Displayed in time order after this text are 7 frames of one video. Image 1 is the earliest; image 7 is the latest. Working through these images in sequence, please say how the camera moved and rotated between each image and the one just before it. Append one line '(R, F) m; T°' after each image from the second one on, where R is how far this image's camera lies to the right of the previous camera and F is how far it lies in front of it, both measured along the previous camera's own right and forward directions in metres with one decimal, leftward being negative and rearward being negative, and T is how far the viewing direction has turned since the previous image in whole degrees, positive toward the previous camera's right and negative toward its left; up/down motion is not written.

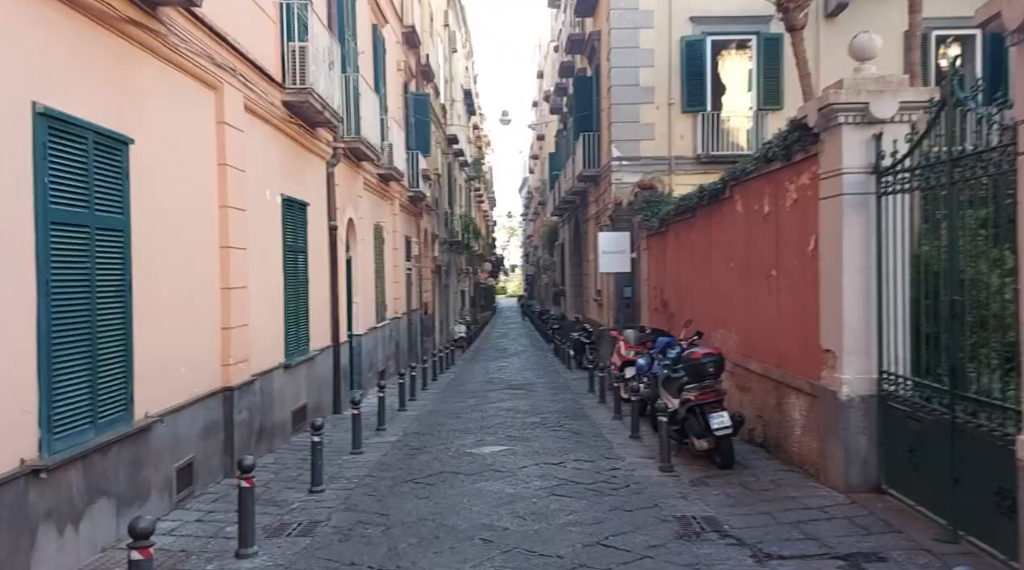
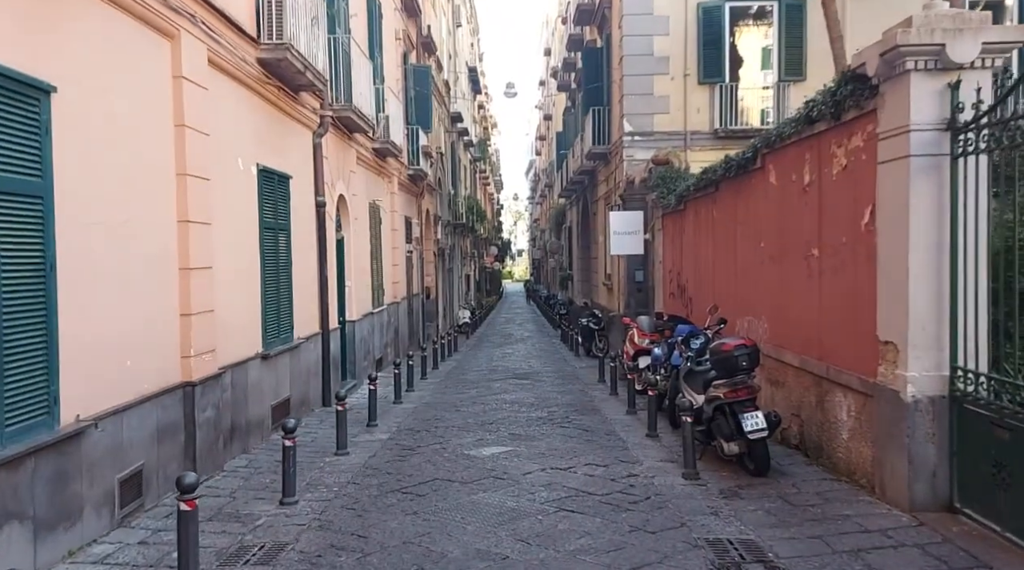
(0.0, +1.1) m; 0°
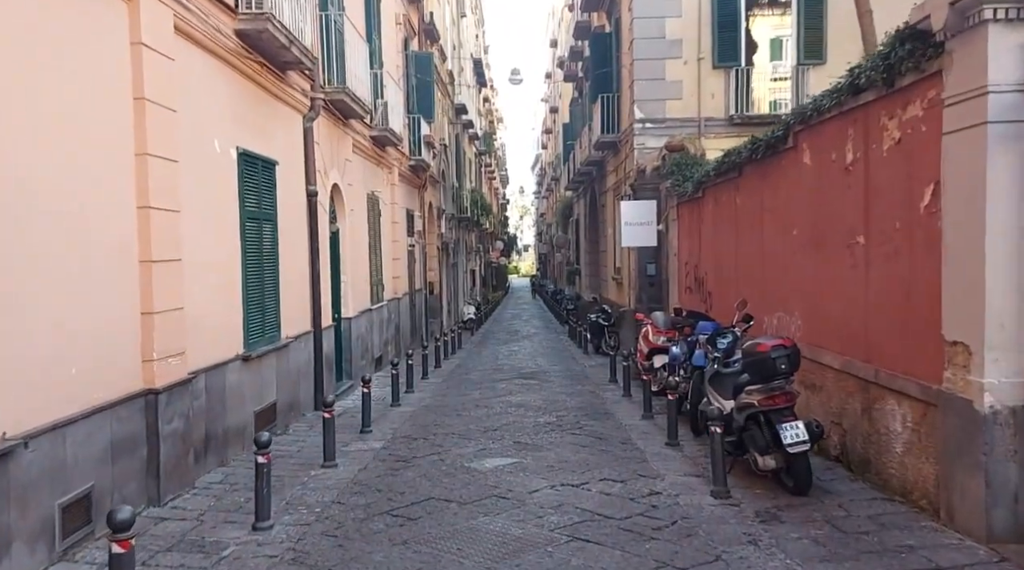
(0.0, +0.8) m; 0°
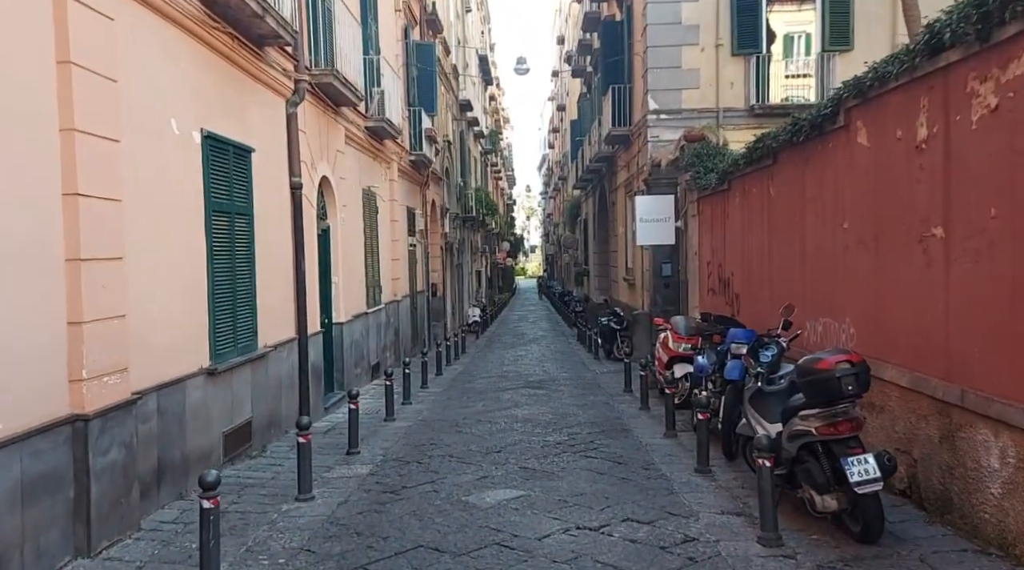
(0.0, +1.1) m; 0°
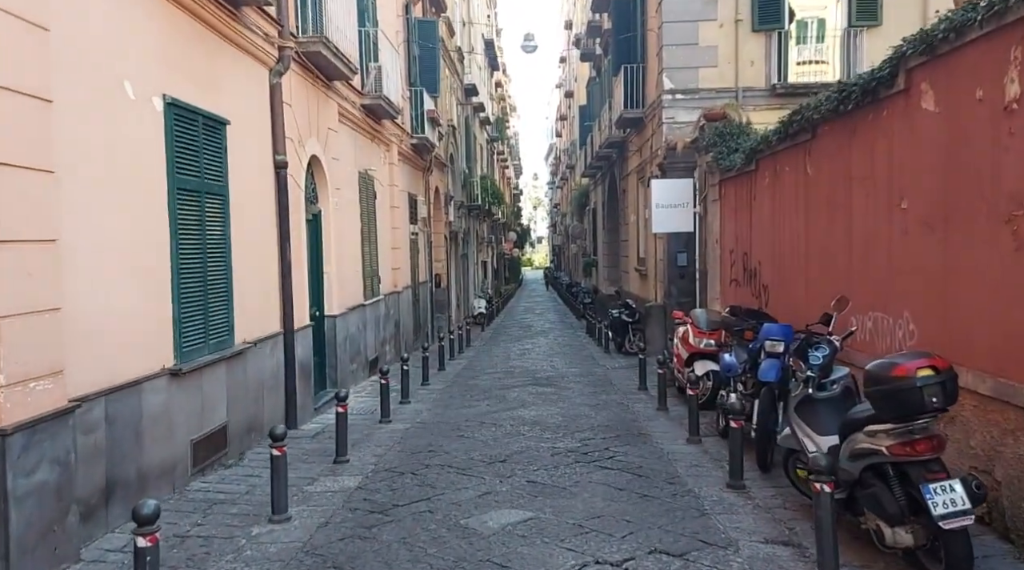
(0.0, +0.9) m; 0°
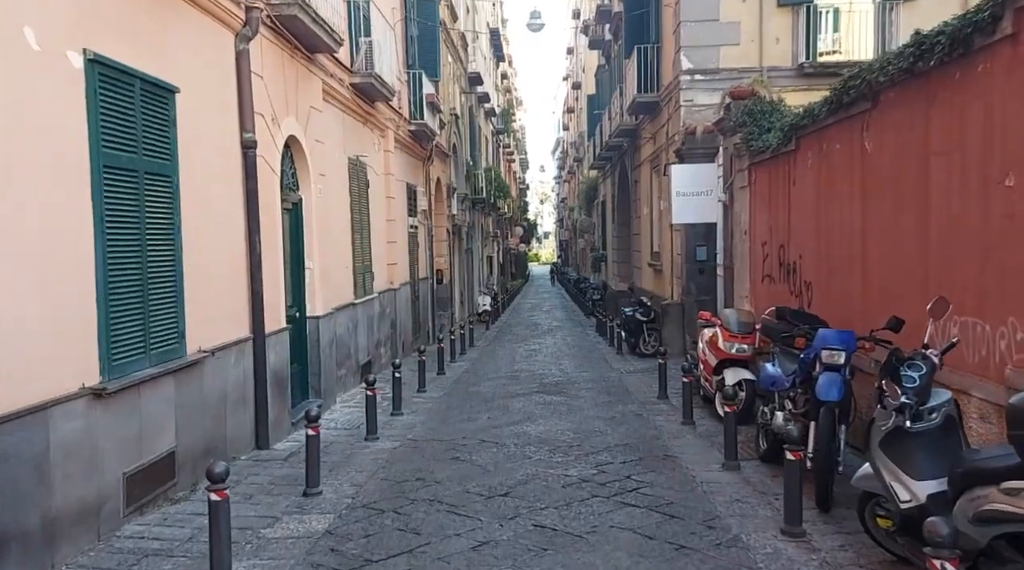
(0.0, +1.2) m; 0°
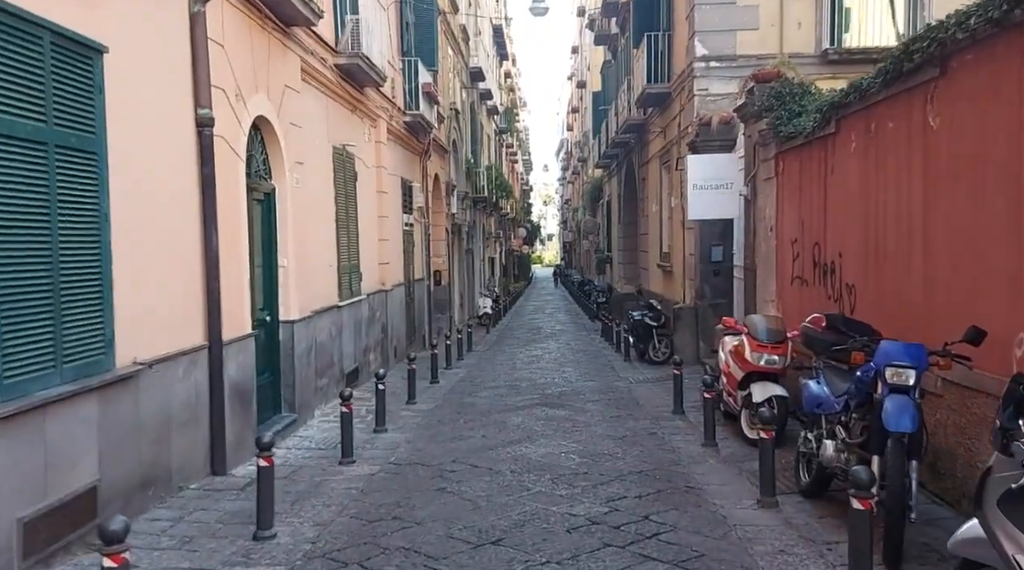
(+0.1, +1.1) m; 0°
